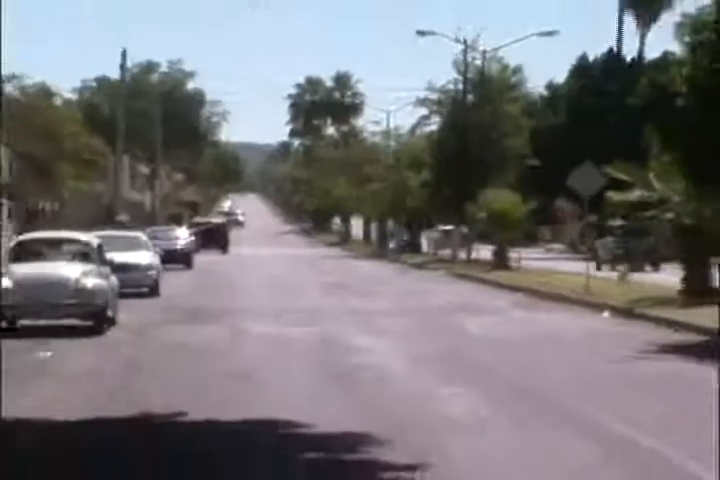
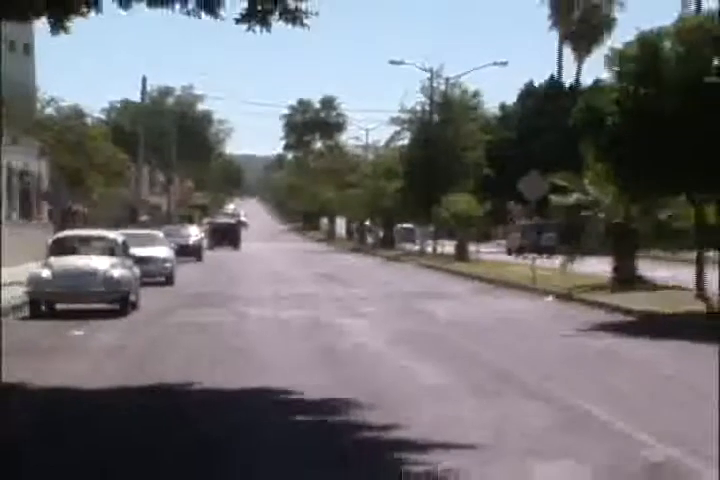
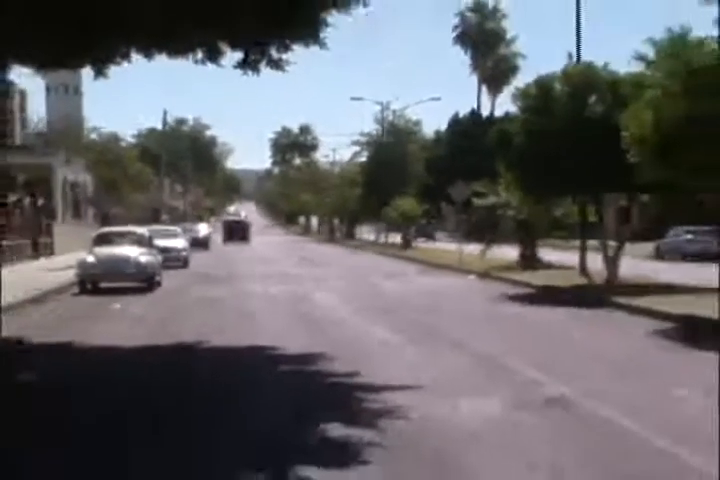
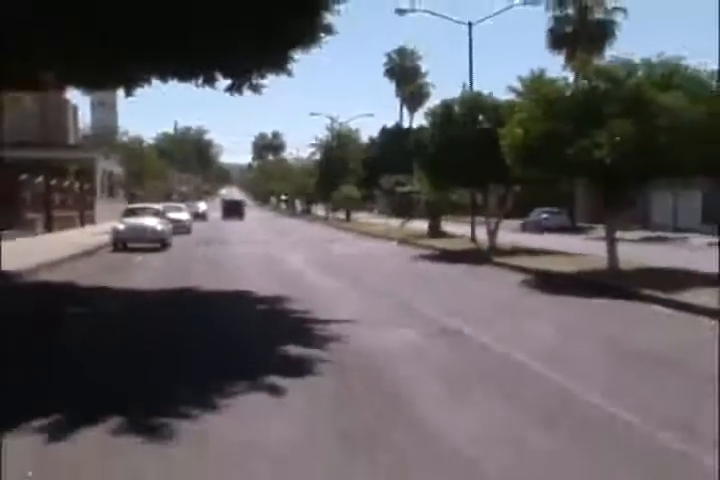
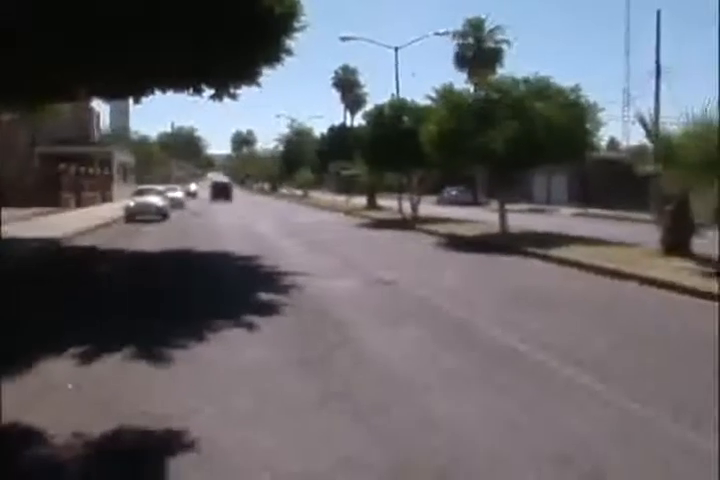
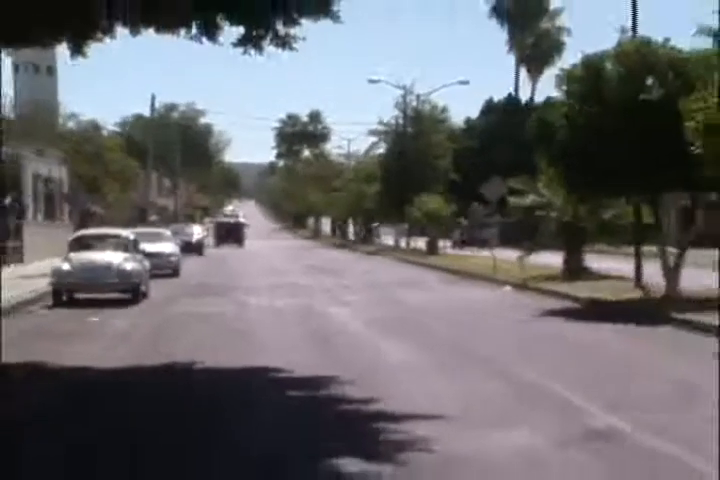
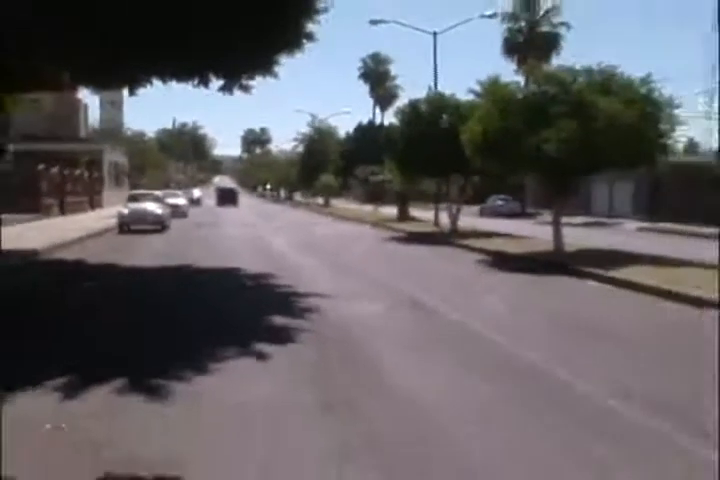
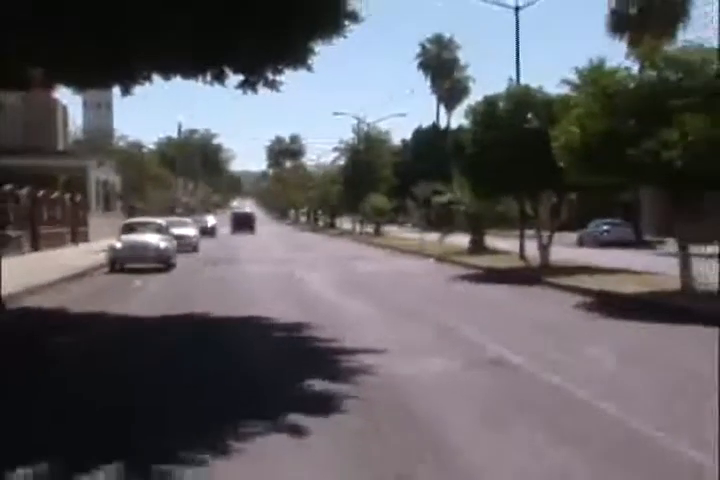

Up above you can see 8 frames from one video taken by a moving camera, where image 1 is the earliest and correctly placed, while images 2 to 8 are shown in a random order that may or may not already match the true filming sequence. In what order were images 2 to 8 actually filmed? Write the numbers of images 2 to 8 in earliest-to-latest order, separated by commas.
2, 6, 3, 8, 4, 7, 5
